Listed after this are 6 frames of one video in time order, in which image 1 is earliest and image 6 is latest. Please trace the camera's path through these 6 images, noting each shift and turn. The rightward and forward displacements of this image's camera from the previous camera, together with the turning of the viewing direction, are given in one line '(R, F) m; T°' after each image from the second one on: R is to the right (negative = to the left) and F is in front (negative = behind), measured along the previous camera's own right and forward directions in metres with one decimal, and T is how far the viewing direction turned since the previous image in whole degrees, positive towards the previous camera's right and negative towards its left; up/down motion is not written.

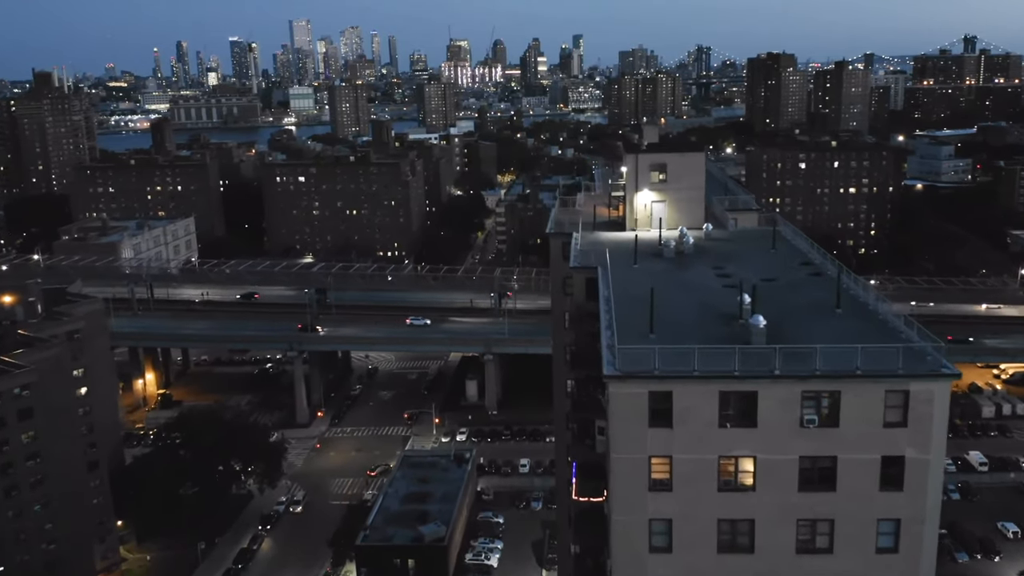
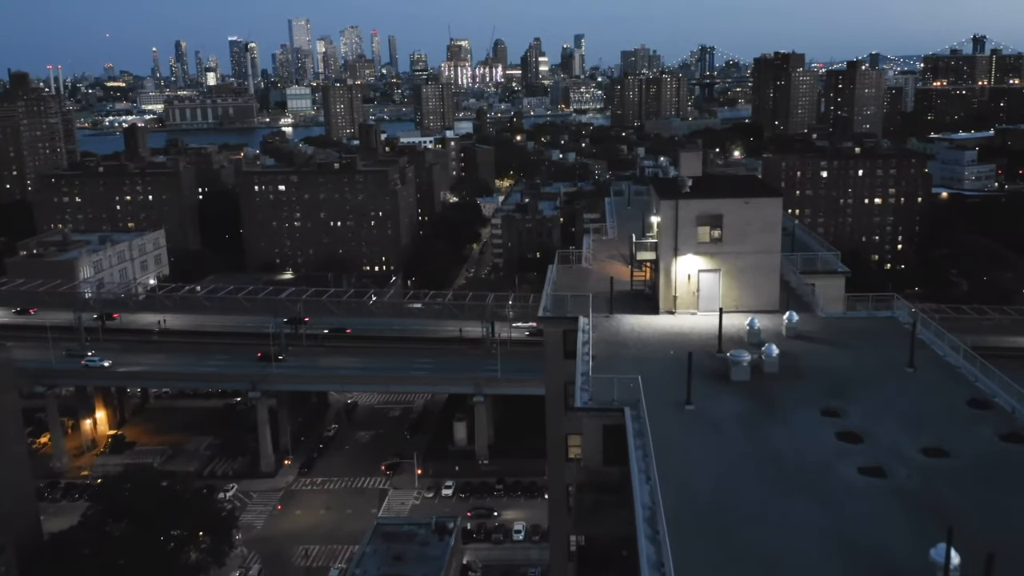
(+0.3, +4.3) m; 0°
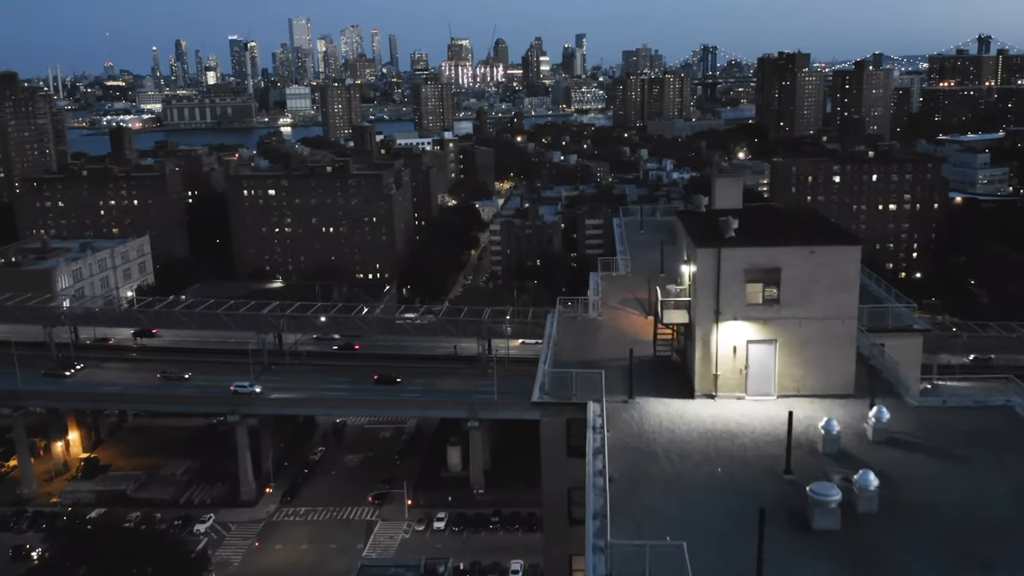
(+0.1, +2.0) m; 0°
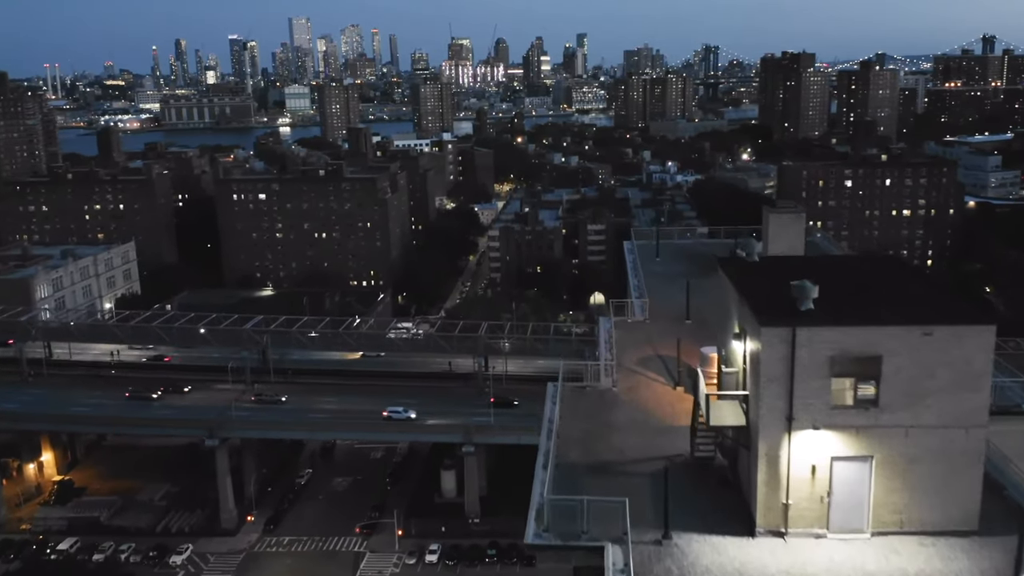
(+0.1, +1.8) m; 0°
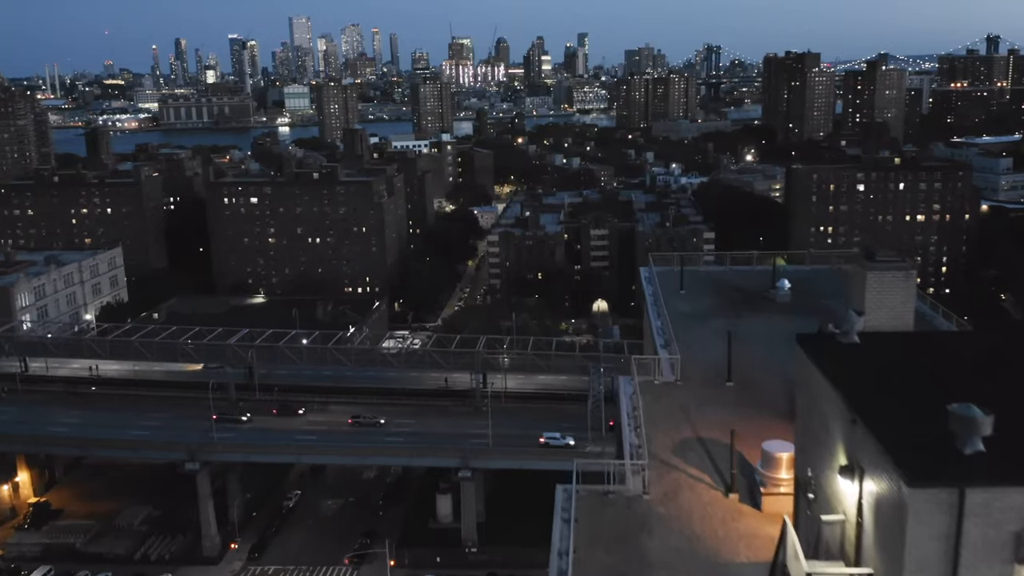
(0.0, +1.6) m; 0°
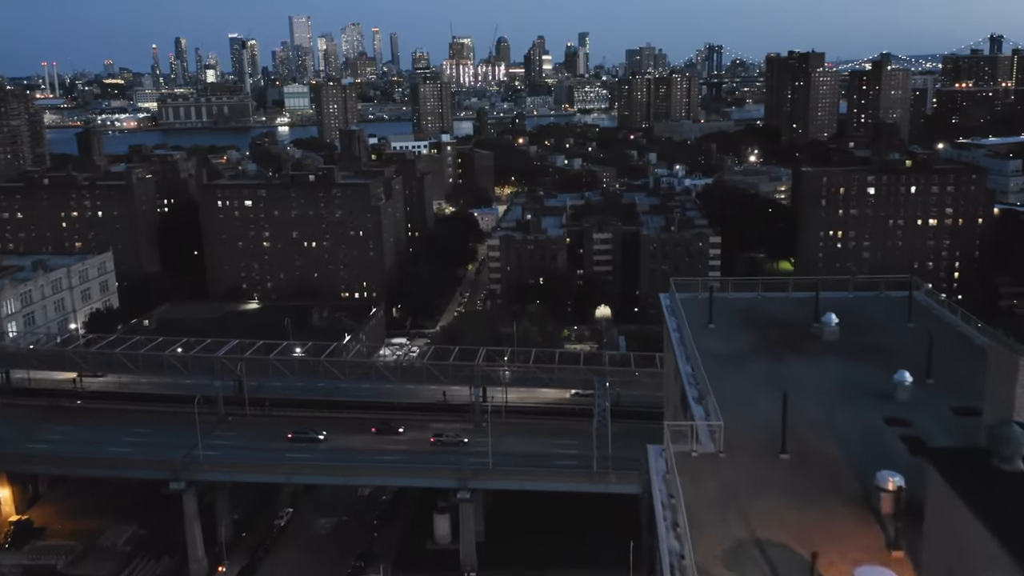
(0.0, +1.2) m; 0°
